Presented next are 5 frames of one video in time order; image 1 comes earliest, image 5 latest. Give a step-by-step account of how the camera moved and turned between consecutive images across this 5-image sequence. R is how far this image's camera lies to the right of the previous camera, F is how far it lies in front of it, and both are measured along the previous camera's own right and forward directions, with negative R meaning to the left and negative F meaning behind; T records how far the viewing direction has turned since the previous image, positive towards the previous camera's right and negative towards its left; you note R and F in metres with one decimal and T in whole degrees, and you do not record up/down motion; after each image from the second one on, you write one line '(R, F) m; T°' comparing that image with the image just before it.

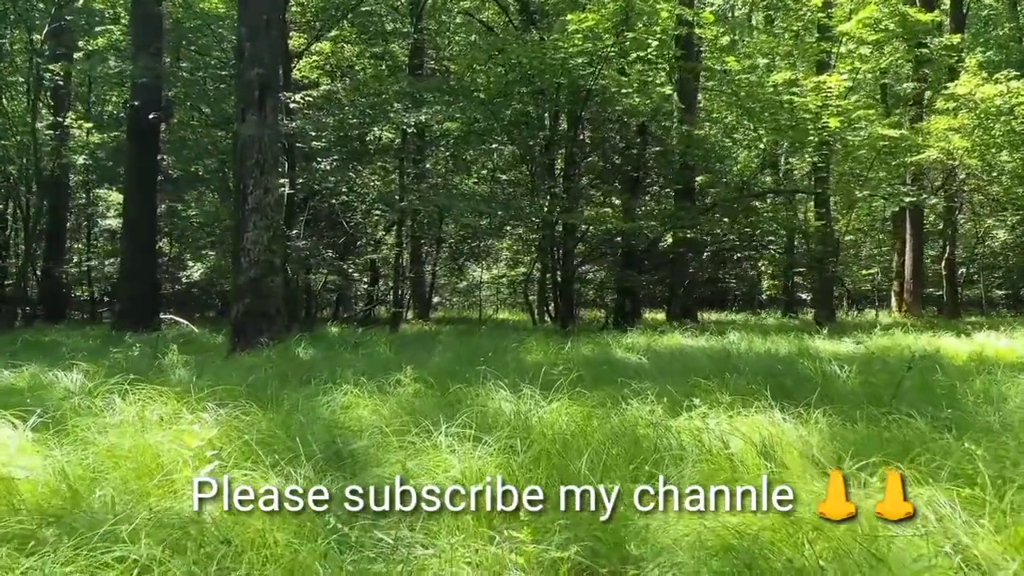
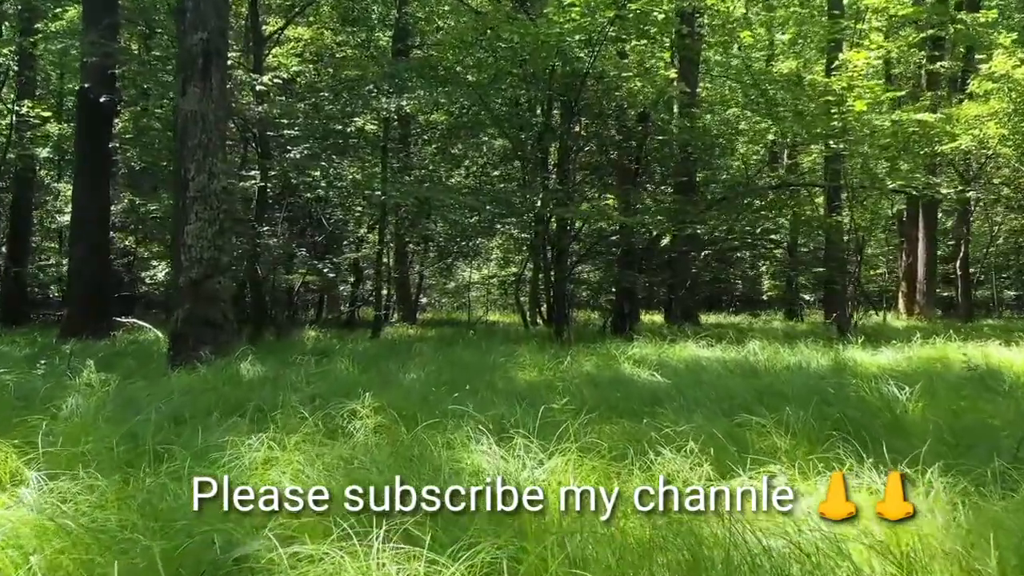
(0.0, +1.0) m; +1°
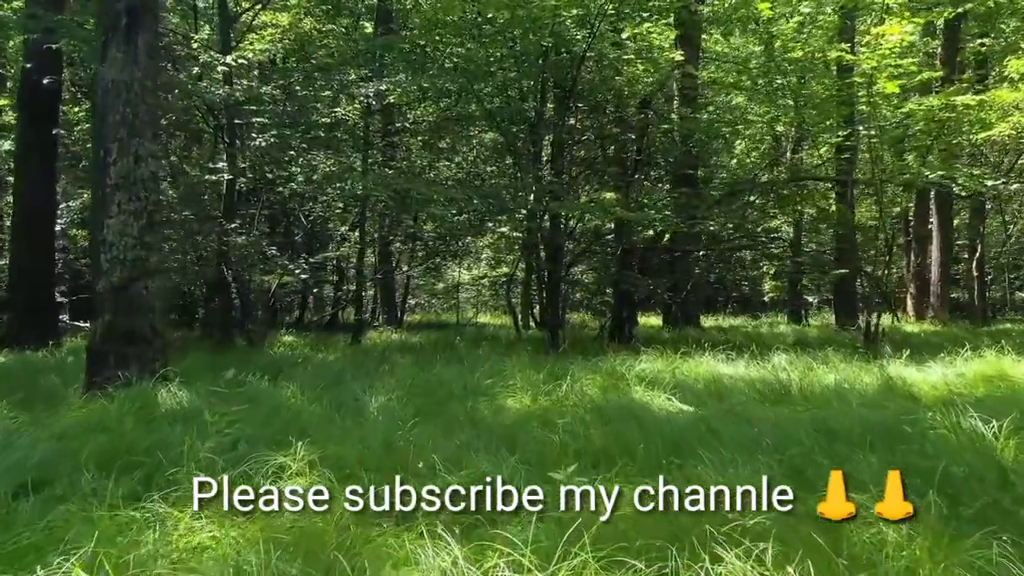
(0.0, +0.9) m; +1°
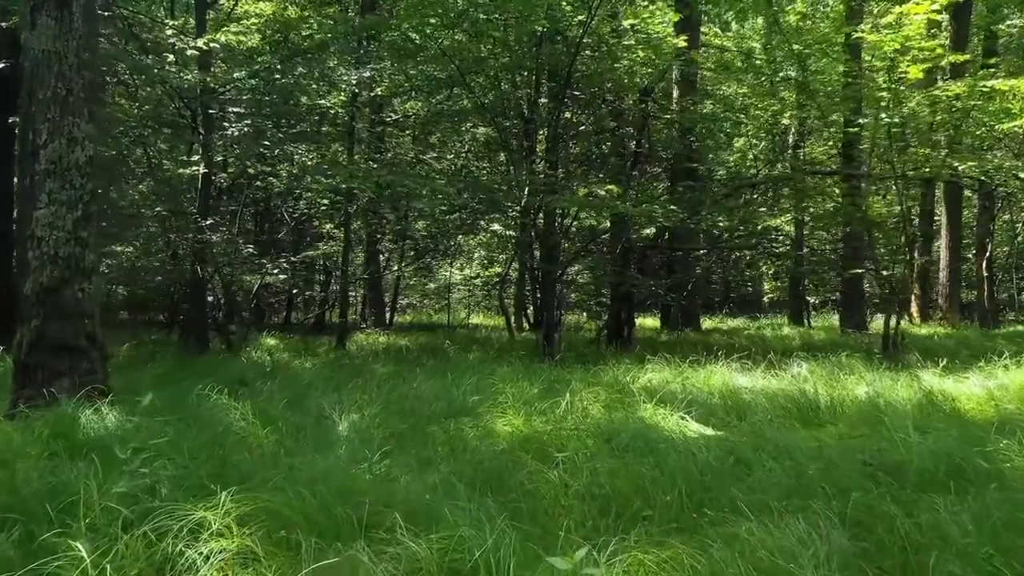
(0.0, +0.6) m; 0°
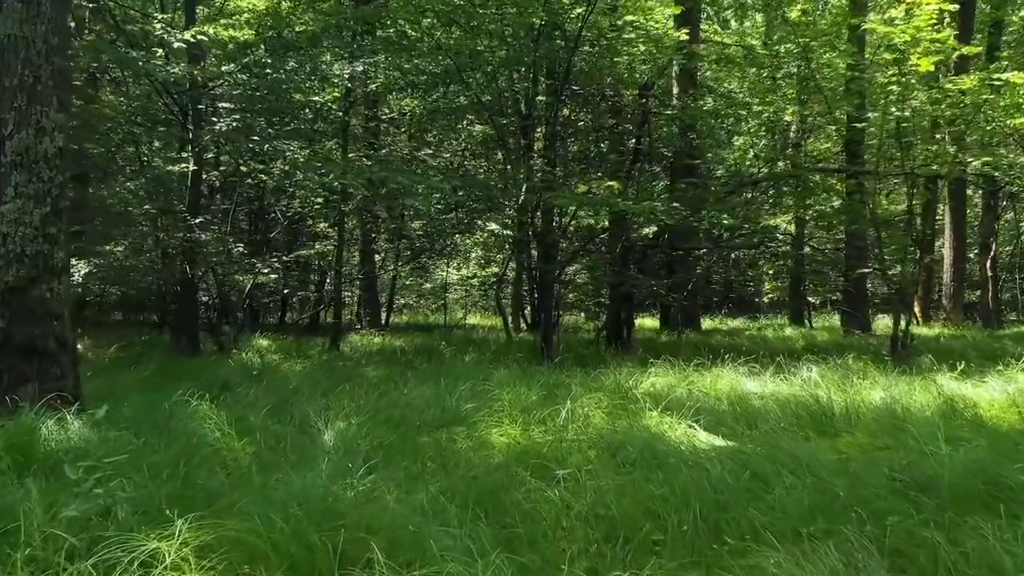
(0.0, +0.2) m; 0°
